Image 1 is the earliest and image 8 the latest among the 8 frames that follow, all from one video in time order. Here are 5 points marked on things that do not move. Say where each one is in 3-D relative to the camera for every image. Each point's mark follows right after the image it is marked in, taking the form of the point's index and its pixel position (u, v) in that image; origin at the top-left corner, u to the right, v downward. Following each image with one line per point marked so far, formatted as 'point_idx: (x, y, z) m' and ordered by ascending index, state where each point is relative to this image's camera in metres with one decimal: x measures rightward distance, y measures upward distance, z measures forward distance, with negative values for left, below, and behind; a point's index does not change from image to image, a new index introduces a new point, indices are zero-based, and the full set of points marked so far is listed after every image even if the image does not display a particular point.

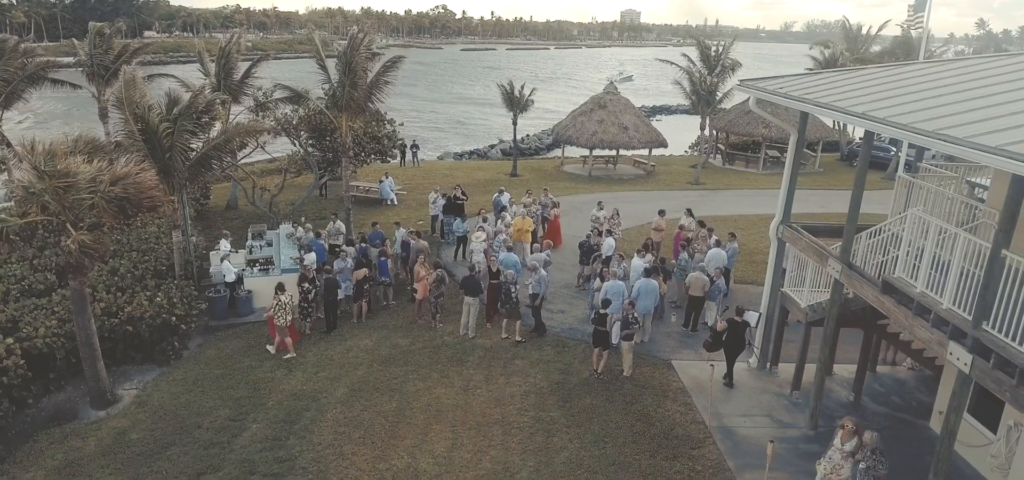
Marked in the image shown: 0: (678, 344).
0: (+2.4, -1.5, +10.9) m
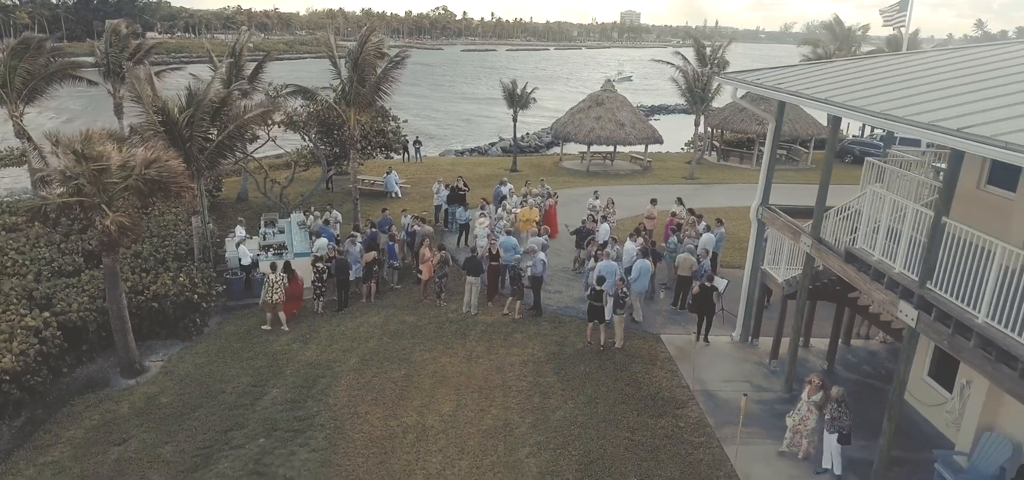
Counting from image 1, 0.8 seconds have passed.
0: (+2.4, -1.2, +11.7) m
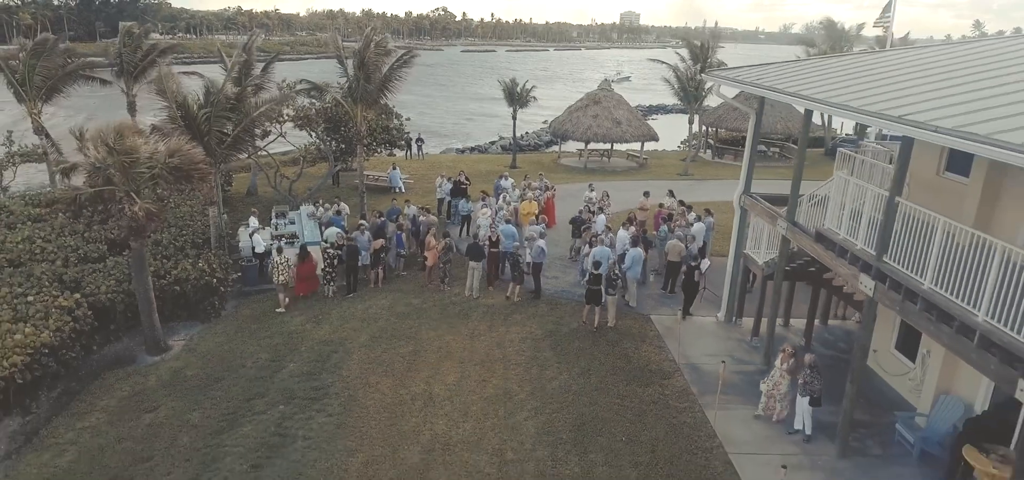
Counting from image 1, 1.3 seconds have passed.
0: (+2.4, -1.0, +12.5) m
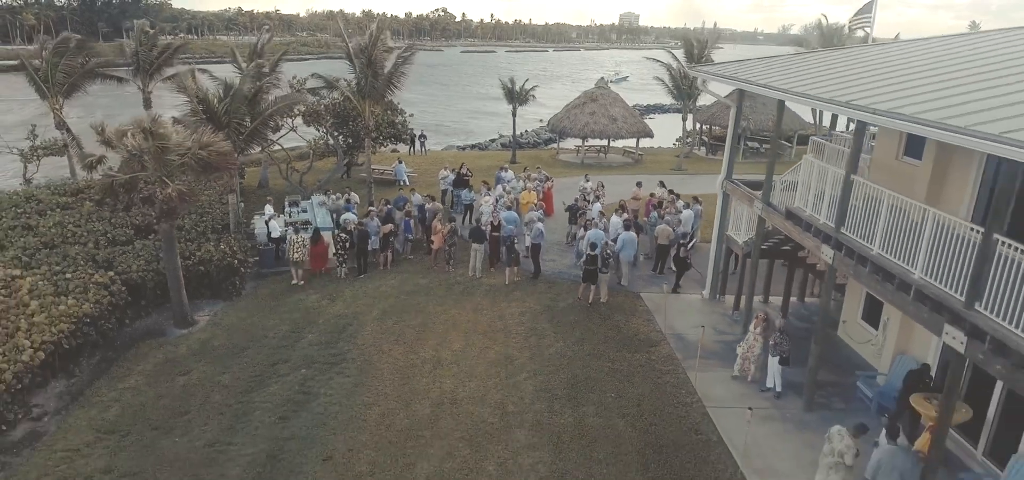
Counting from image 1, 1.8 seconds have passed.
0: (+2.4, -0.7, +13.4) m
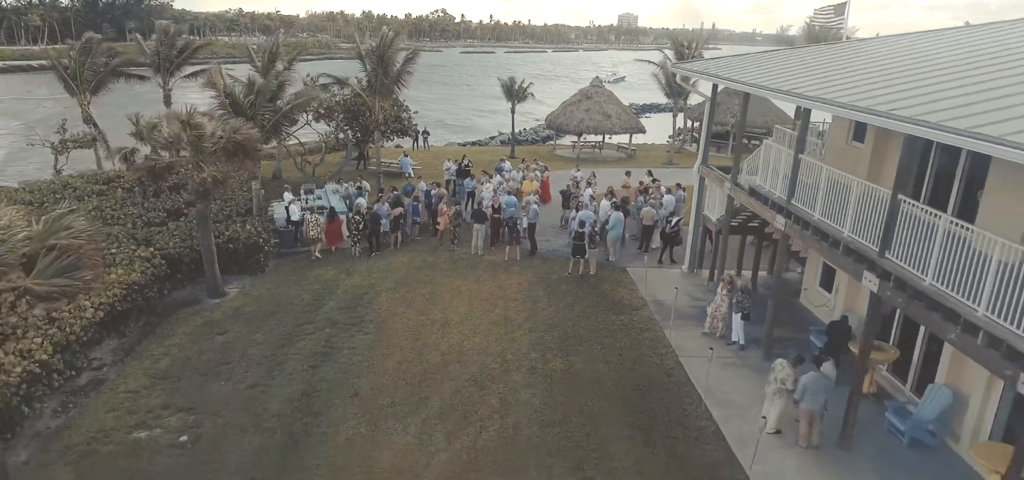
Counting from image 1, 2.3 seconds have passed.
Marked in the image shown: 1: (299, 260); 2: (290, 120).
0: (+2.4, -0.4, +14.8) m
1: (-4.4, -0.4, +15.6) m
2: (-5.0, +2.7, +17.2) m
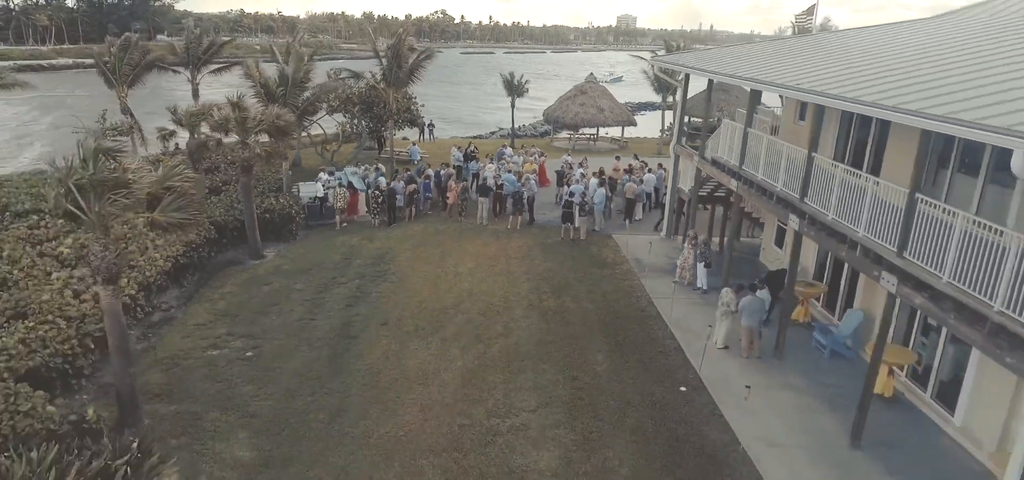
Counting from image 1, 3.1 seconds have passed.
0: (+2.4, +0.3, +17.0) m
1: (-4.4, +0.2, +17.8) m
2: (-5.0, +3.4, +19.3) m
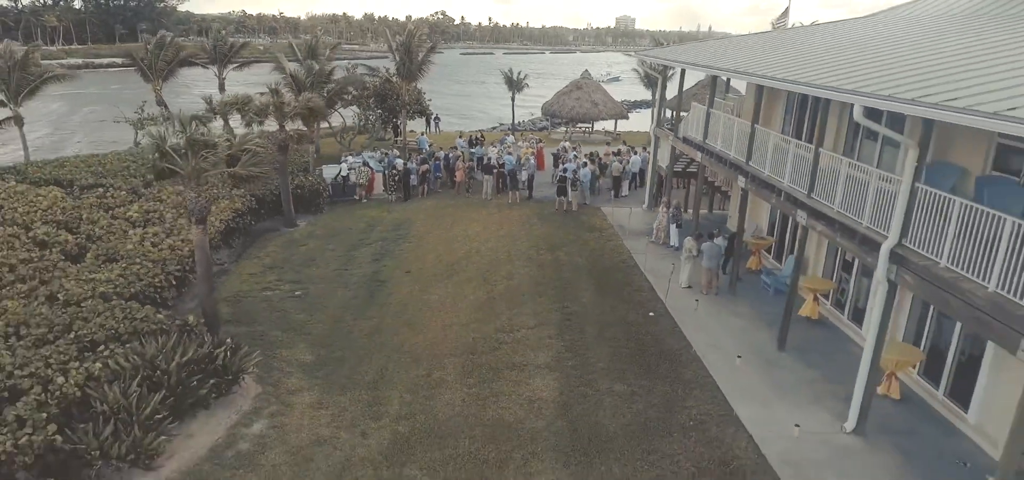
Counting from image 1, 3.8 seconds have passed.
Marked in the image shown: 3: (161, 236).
0: (+2.4, +1.0, +19.3) m
1: (-4.4, +0.9, +20.1) m
2: (-5.0, +4.0, +21.7) m
3: (-6.6, +0.1, +14.3) m
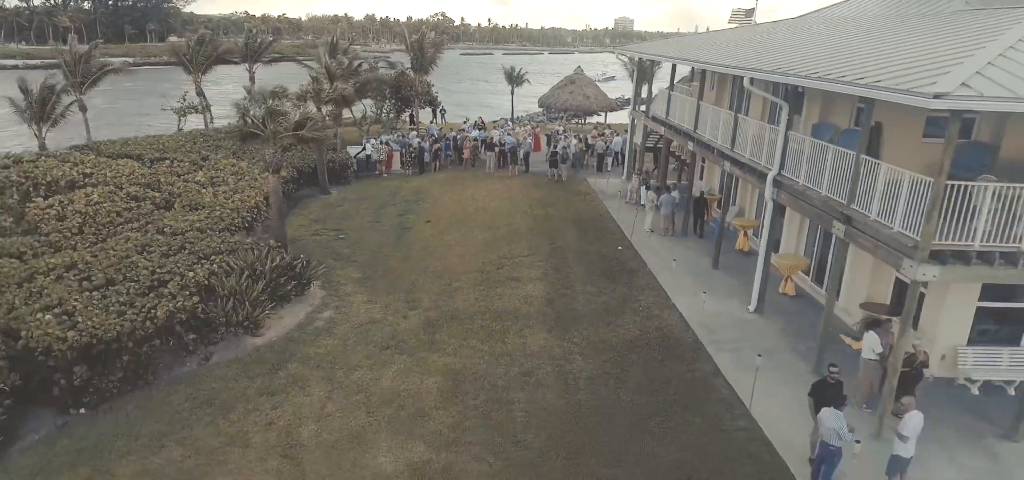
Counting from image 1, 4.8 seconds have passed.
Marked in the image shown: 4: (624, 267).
0: (+2.4, +2.0, +22.8) m
1: (-4.4, +1.9, +23.6) m
2: (-5.0, +5.0, +25.1) m
3: (-6.6, +1.1, +17.7) m
4: (+2.1, -0.5, +14.2) m
